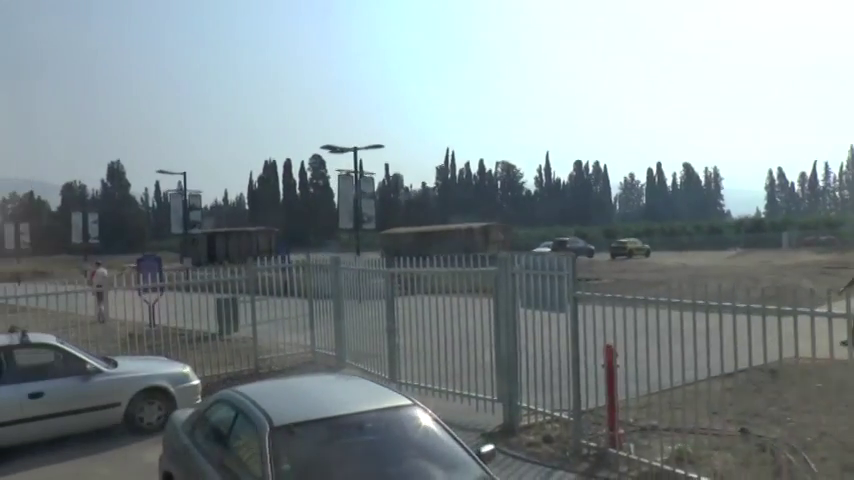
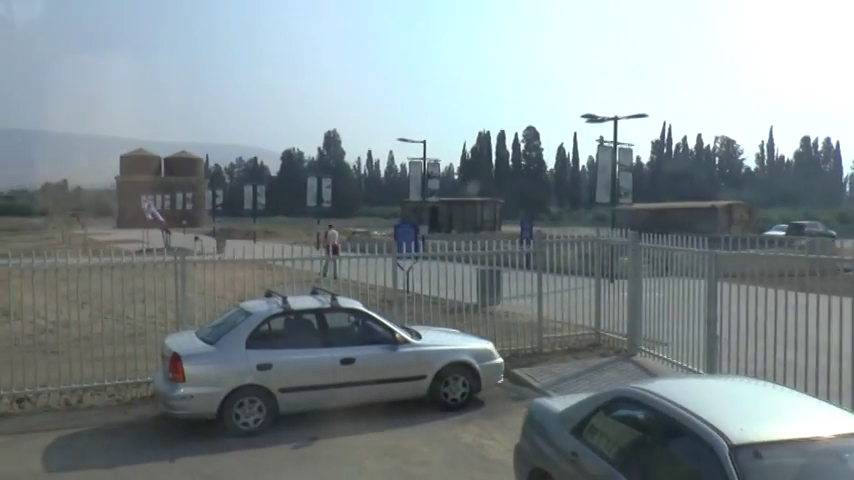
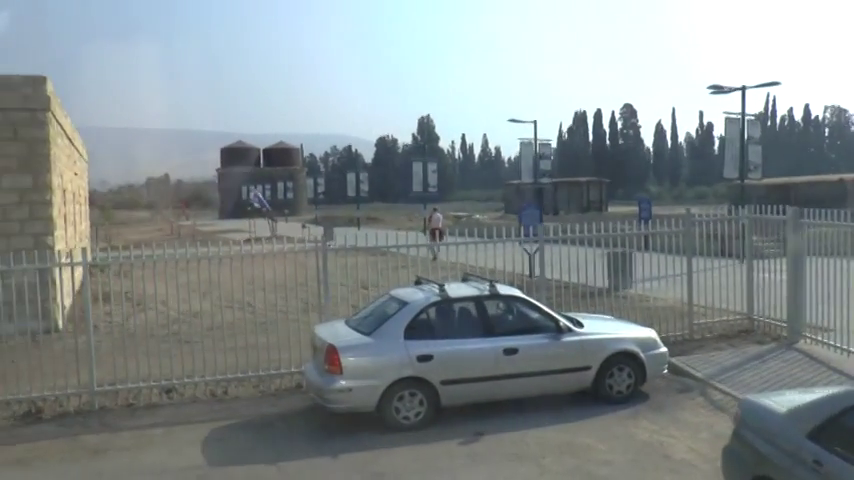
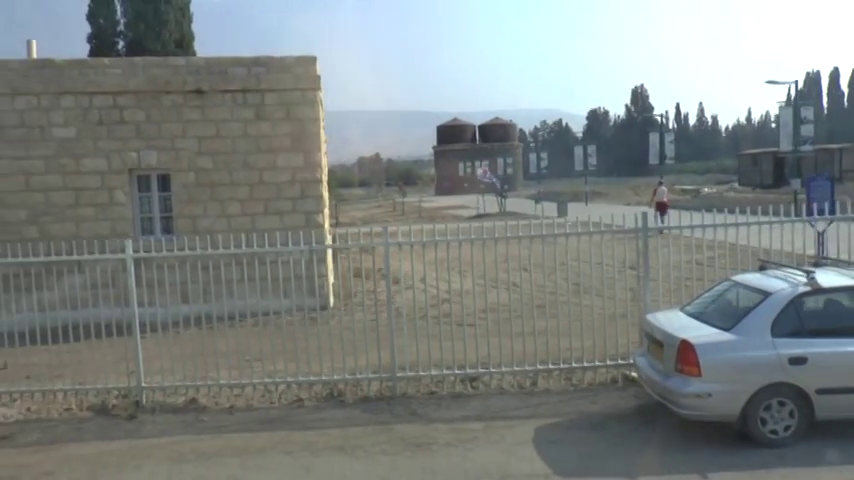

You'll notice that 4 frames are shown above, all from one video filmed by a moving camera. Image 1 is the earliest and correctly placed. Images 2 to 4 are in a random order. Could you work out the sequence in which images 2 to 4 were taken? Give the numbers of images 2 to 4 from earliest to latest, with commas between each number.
2, 3, 4
